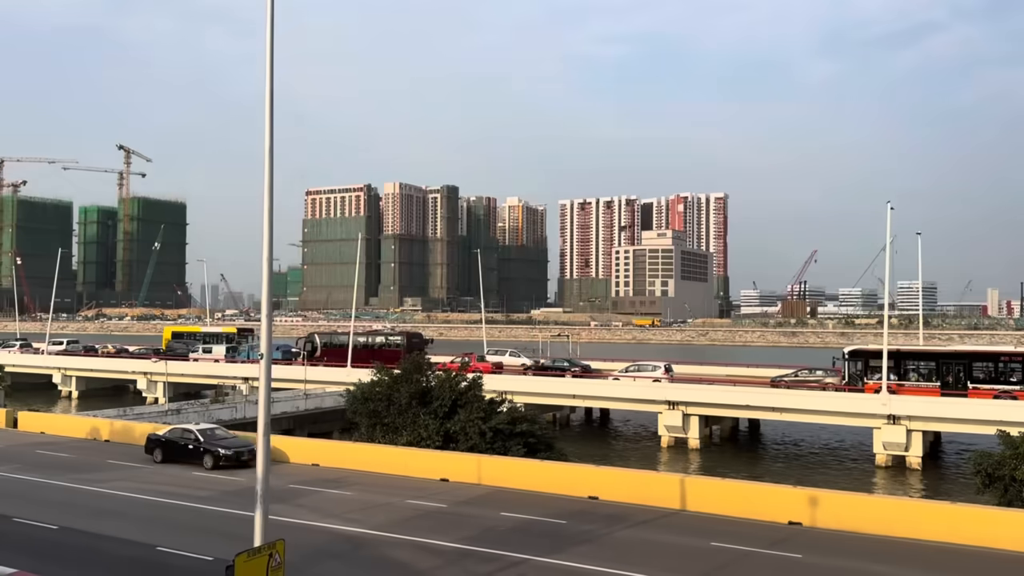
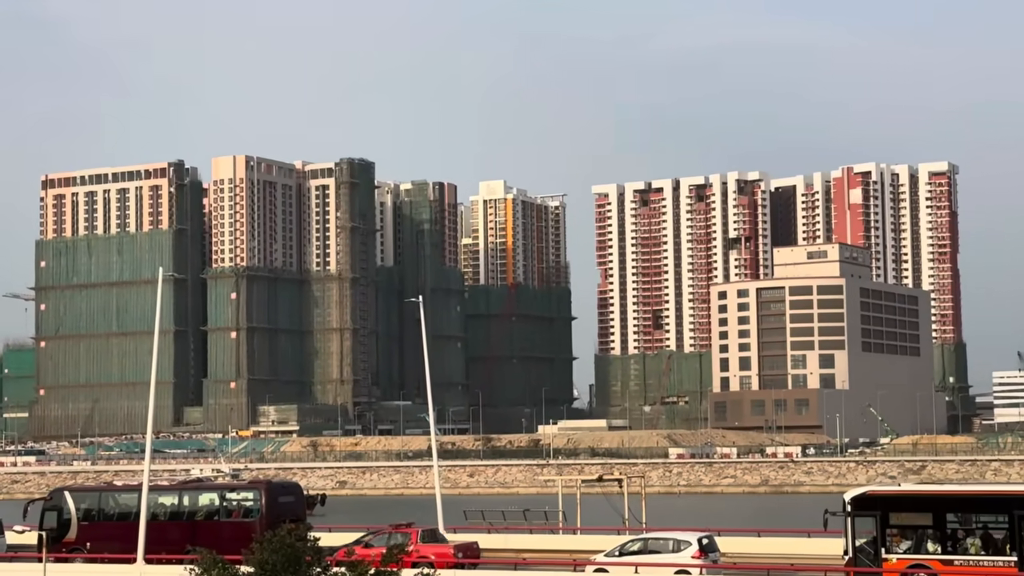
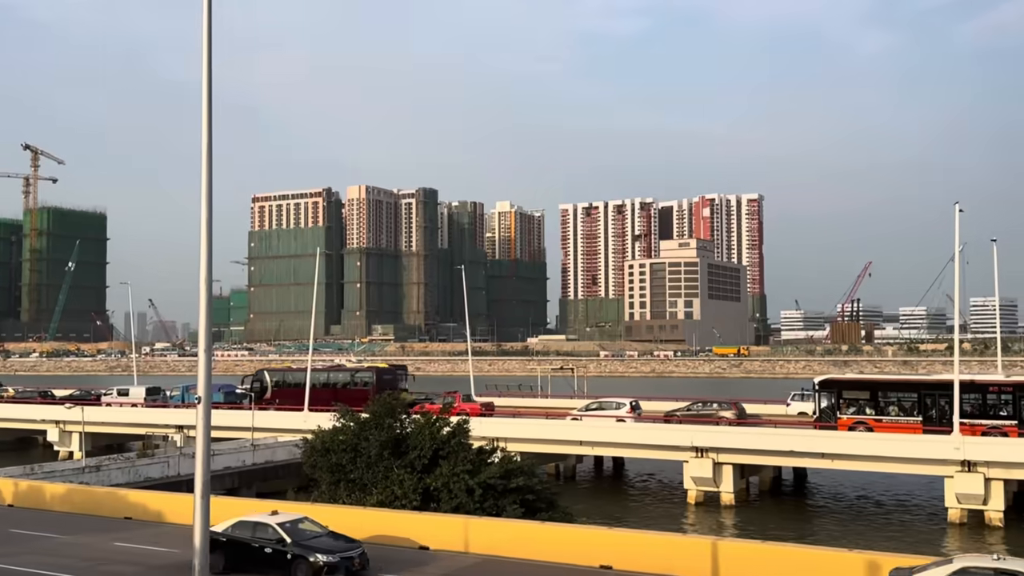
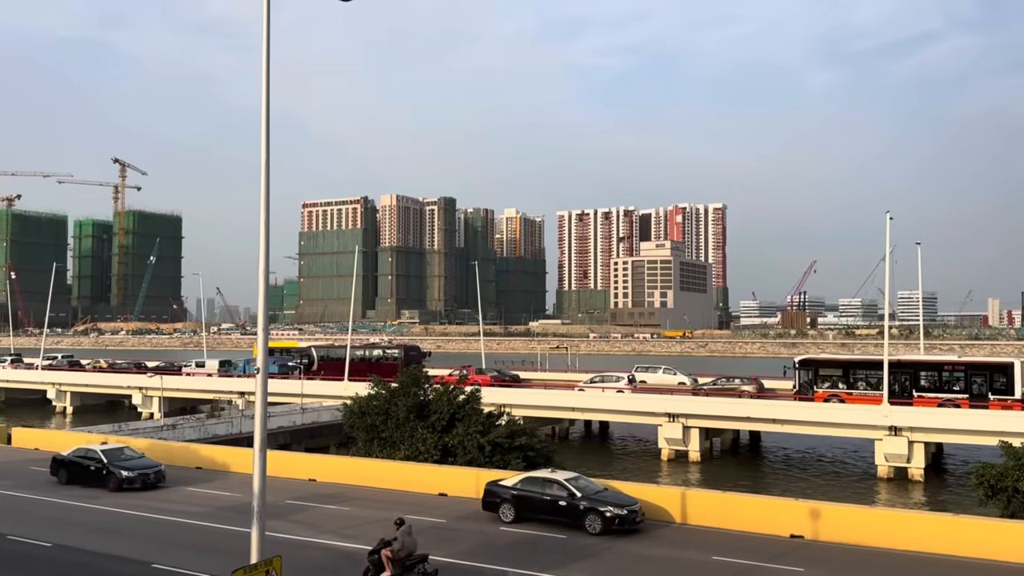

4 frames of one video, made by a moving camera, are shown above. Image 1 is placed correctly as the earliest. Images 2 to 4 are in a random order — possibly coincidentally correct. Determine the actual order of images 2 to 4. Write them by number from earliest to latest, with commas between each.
4, 3, 2
